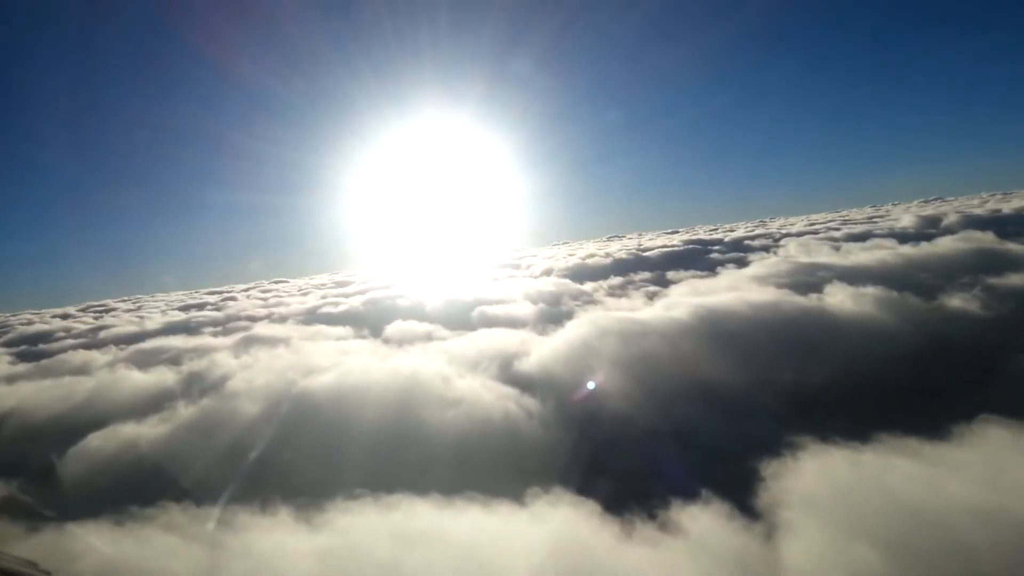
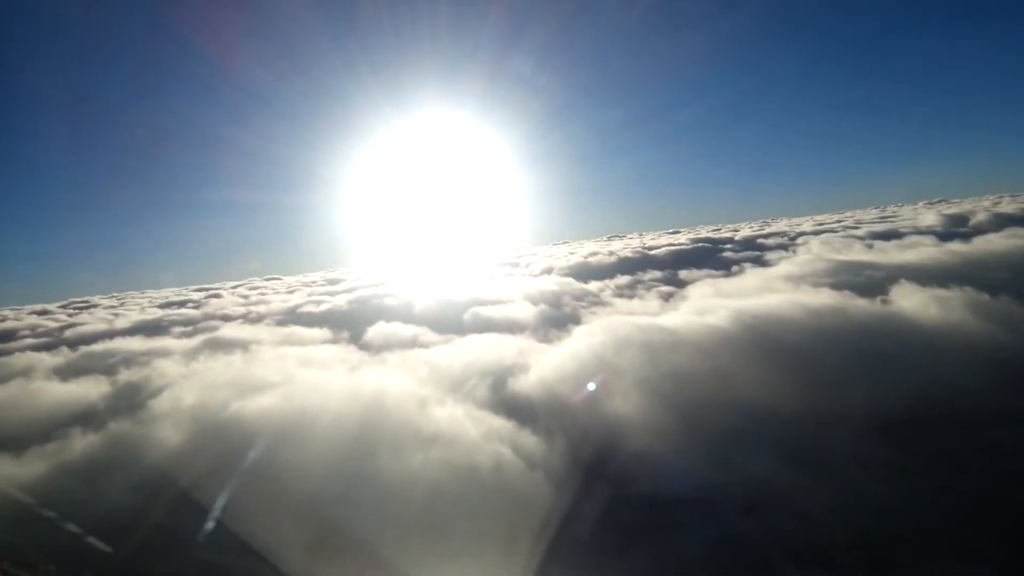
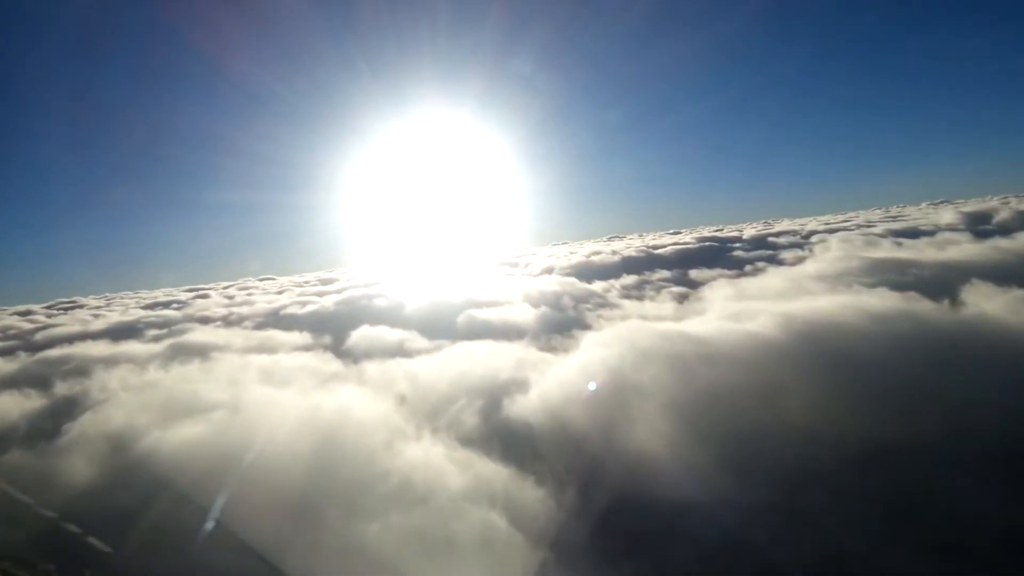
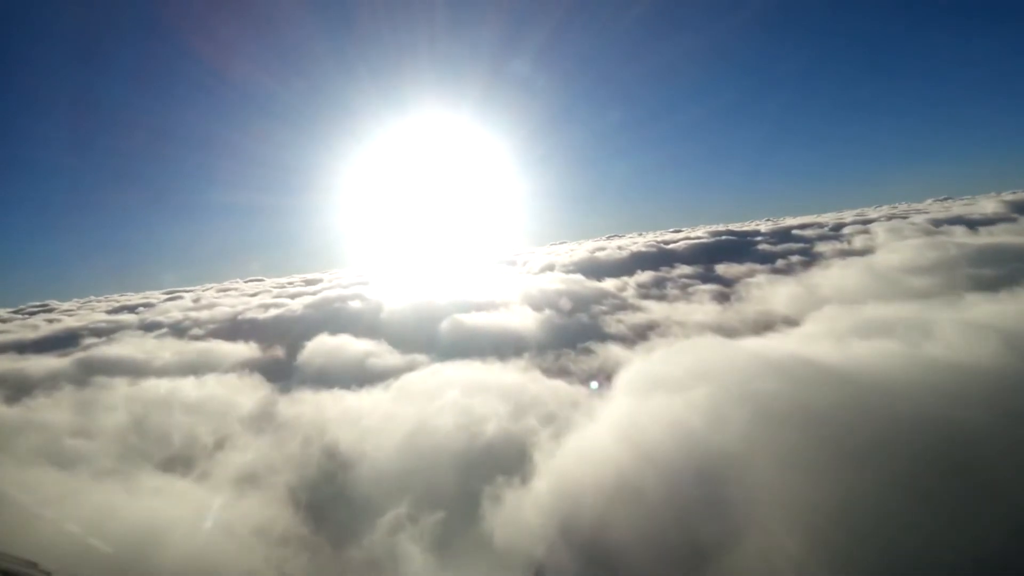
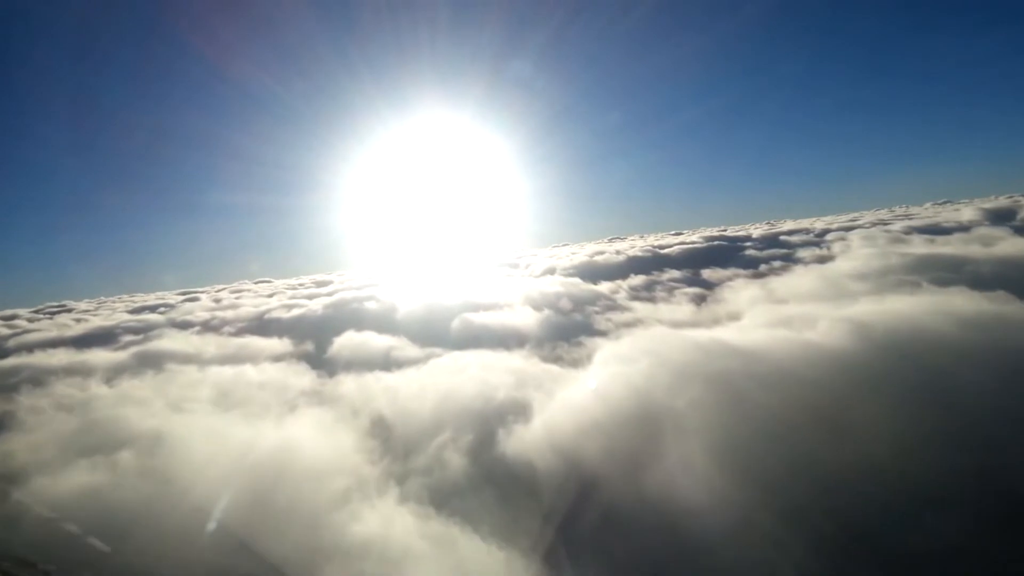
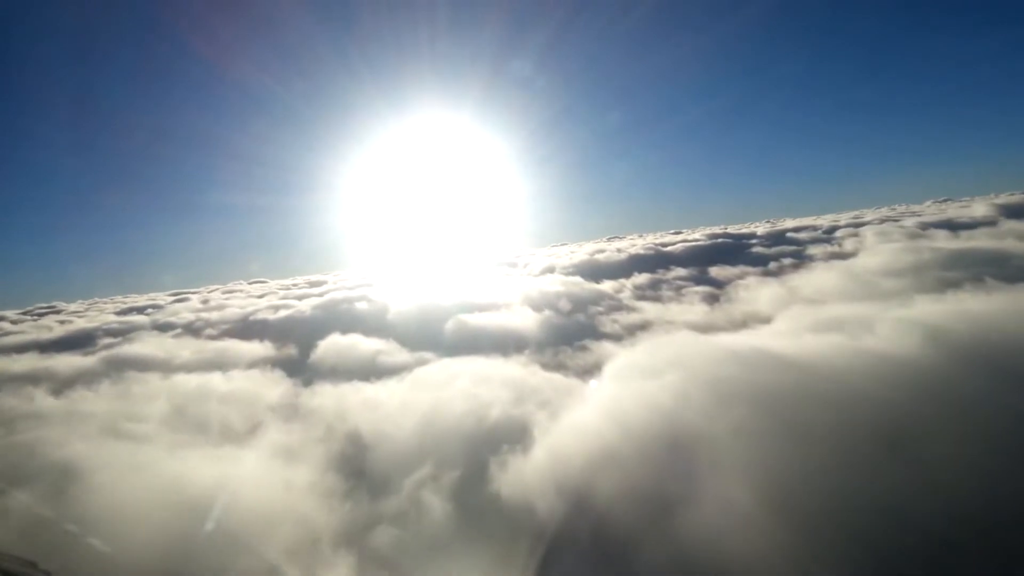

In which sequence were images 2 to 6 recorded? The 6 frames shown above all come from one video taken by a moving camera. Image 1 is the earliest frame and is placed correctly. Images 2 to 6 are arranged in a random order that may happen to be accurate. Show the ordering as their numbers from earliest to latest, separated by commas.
2, 3, 5, 6, 4
